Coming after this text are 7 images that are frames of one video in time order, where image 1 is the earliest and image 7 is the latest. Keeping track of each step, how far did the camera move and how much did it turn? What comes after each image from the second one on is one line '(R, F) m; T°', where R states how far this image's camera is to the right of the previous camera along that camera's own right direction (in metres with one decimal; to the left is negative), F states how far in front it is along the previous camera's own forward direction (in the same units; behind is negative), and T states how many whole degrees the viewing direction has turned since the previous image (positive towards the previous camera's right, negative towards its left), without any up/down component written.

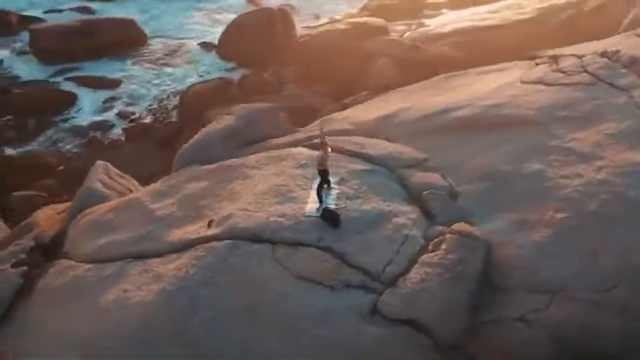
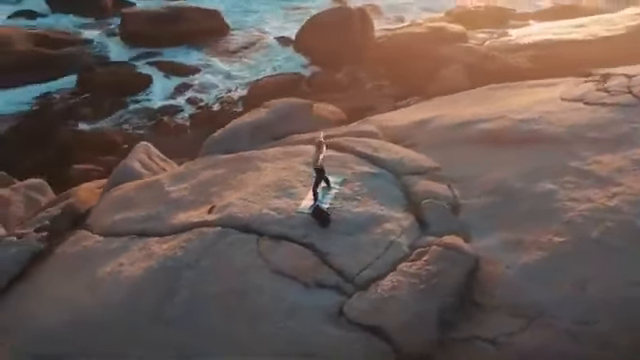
(+0.7, 0.0) m; -9°
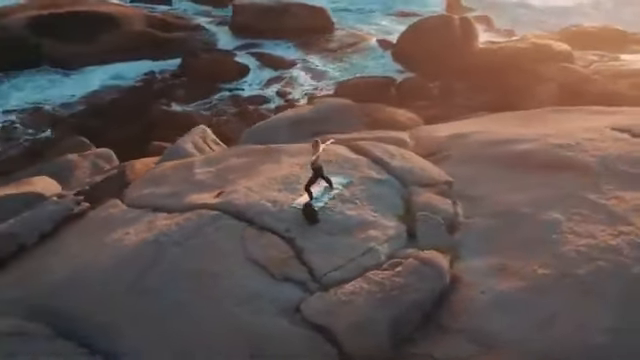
(+0.9, +0.1) m; -11°
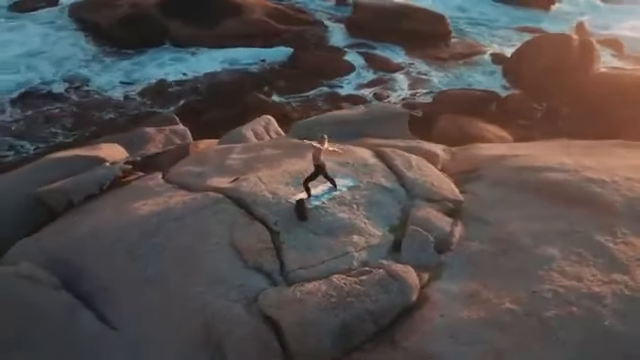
(+0.9, +0.1) m; -12°
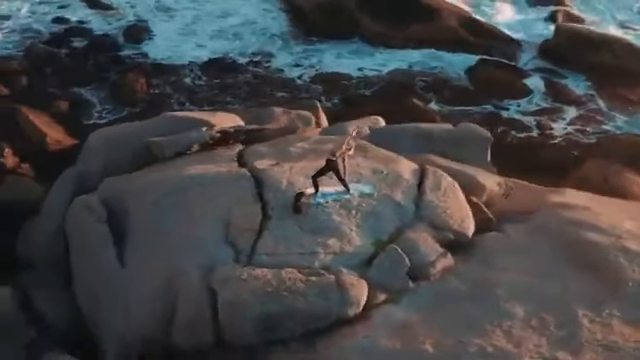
(+1.4, +0.2) m; -20°
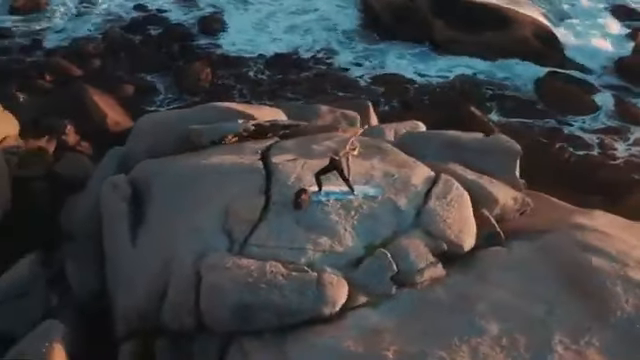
(+0.5, 0.0) m; -7°
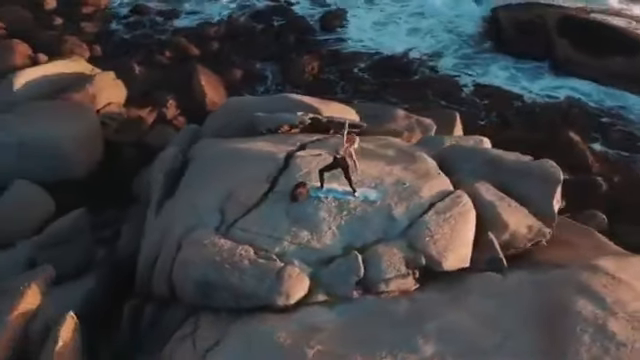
(+1.0, +0.1) m; -13°
